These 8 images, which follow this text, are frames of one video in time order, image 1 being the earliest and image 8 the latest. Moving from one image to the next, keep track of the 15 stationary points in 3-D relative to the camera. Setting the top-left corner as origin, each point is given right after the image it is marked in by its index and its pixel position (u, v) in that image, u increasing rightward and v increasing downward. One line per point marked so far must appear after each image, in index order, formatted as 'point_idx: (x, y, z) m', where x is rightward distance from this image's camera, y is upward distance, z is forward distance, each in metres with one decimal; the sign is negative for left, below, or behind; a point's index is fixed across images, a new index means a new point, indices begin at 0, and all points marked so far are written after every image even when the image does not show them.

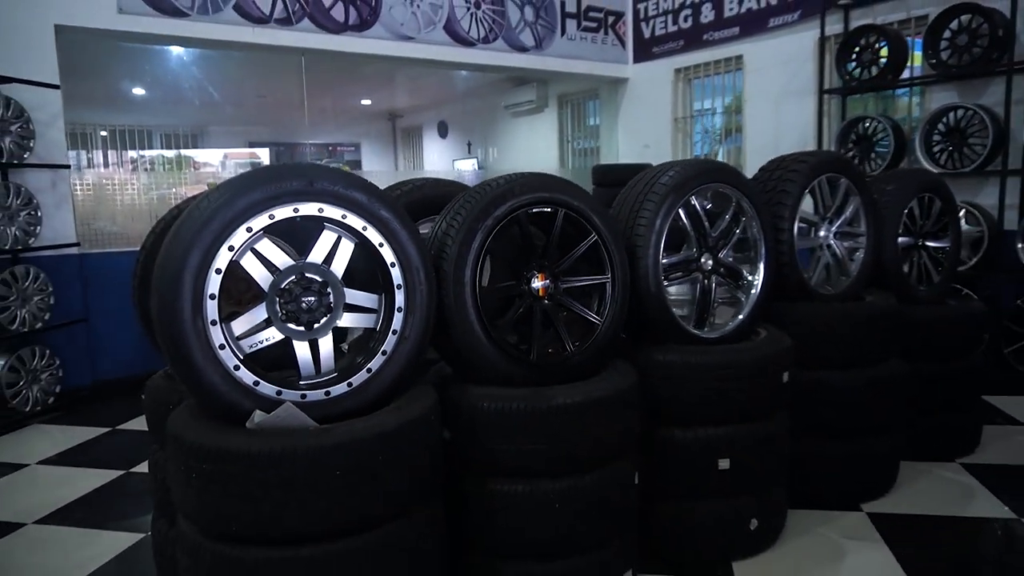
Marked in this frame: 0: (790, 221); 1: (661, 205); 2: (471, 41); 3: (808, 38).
0: (+1.0, +0.2, +2.7) m
1: (+0.5, +0.3, +2.3) m
2: (-0.3, +2.0, +5.9) m
3: (+2.1, +1.9, +5.4) m
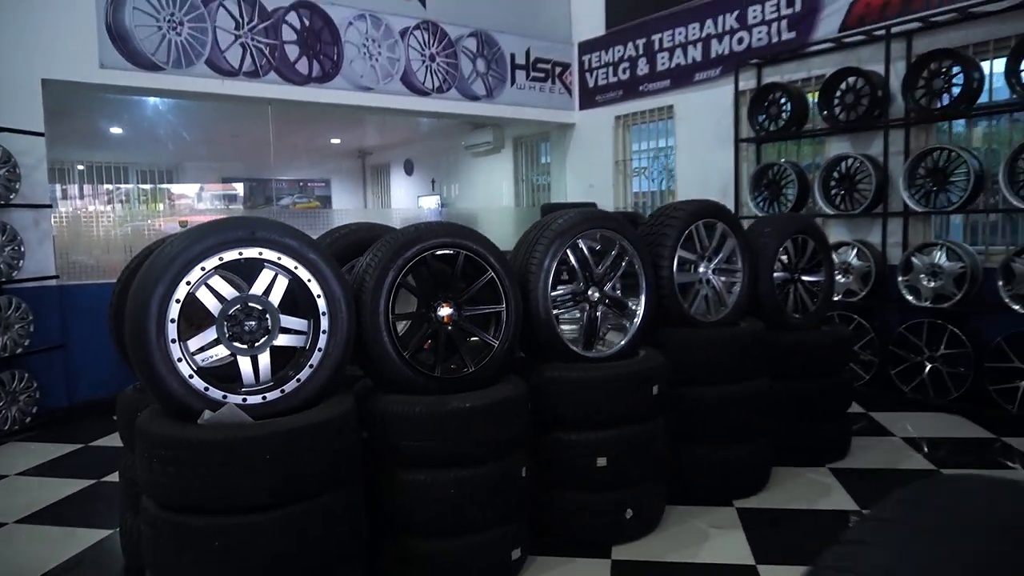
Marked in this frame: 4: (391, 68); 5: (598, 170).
0: (+0.7, +0.1, +3.2) m
1: (+0.1, +0.2, +2.8) m
2: (-0.8, +1.7, +6.4) m
3: (+1.7, +1.6, +6.0) m
4: (-1.0, +1.9, +6.2) m
5: (+0.9, +1.2, +7.3) m
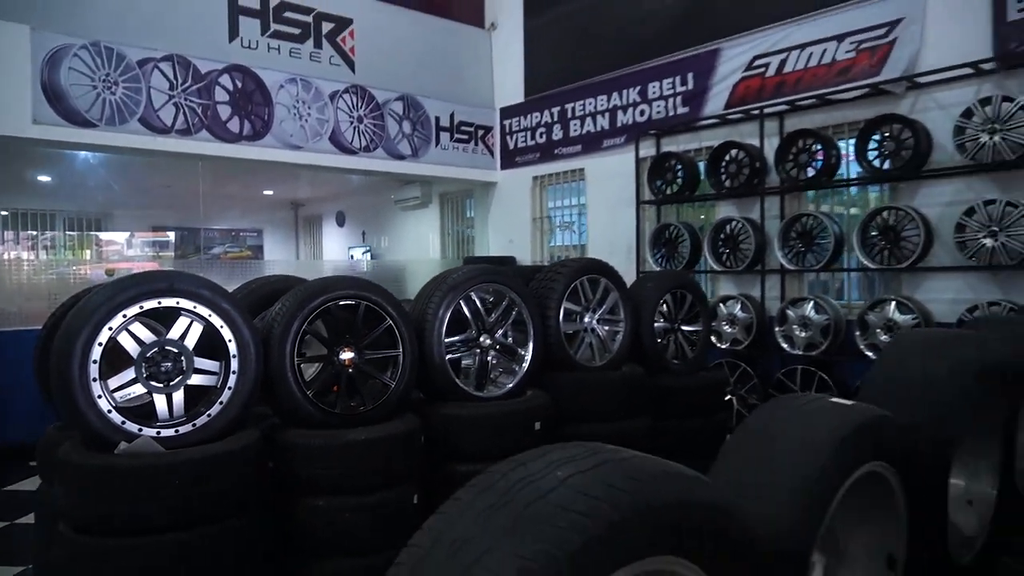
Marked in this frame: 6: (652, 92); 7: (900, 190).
0: (+0.2, -0.1, +3.6) m
1: (-0.3, 0.0, +3.2) m
2: (-1.5, +1.3, +6.8) m
3: (+1.0, +1.2, +6.6) m
4: (-1.7, +1.4, +6.6) m
5: (+0.1, +0.7, +7.8) m
6: (+1.2, +1.7, +6.3) m
7: (+2.6, +0.7, +4.8) m
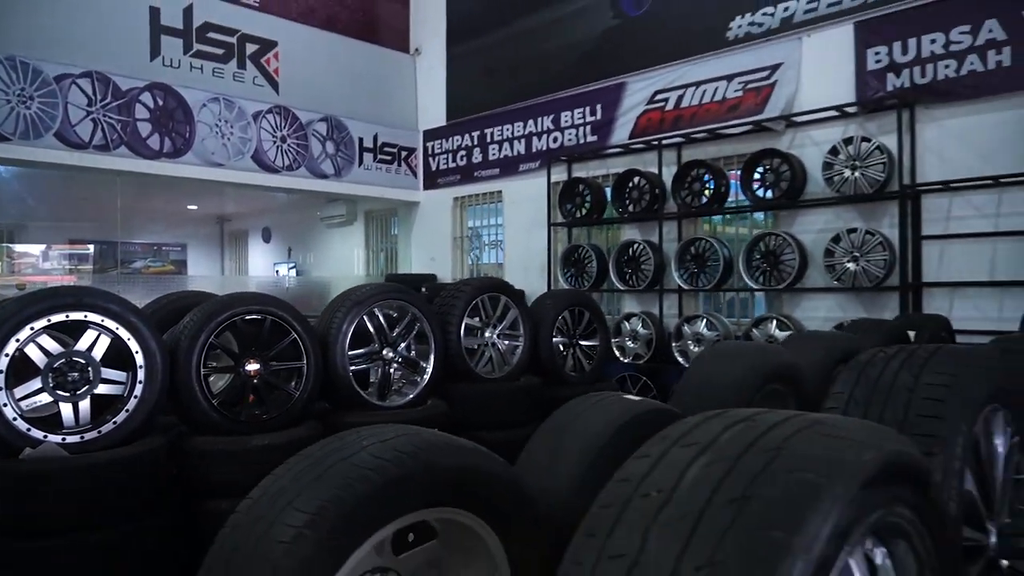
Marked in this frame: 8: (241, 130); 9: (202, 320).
0: (-0.3, -0.2, +3.9) m
1: (-0.8, -0.1, +3.4) m
2: (-2.3, +1.1, +6.9) m
3: (+0.3, +1.0, +7.0) m
4: (-2.5, +1.3, +6.7) m
5: (-0.8, +0.5, +8.0) m
6: (+0.5, +1.5, +6.7) m
7: (+2.0, +0.5, +5.3) m
8: (-2.5, +1.5, +6.7) m
9: (-1.3, -0.1, +3.0) m
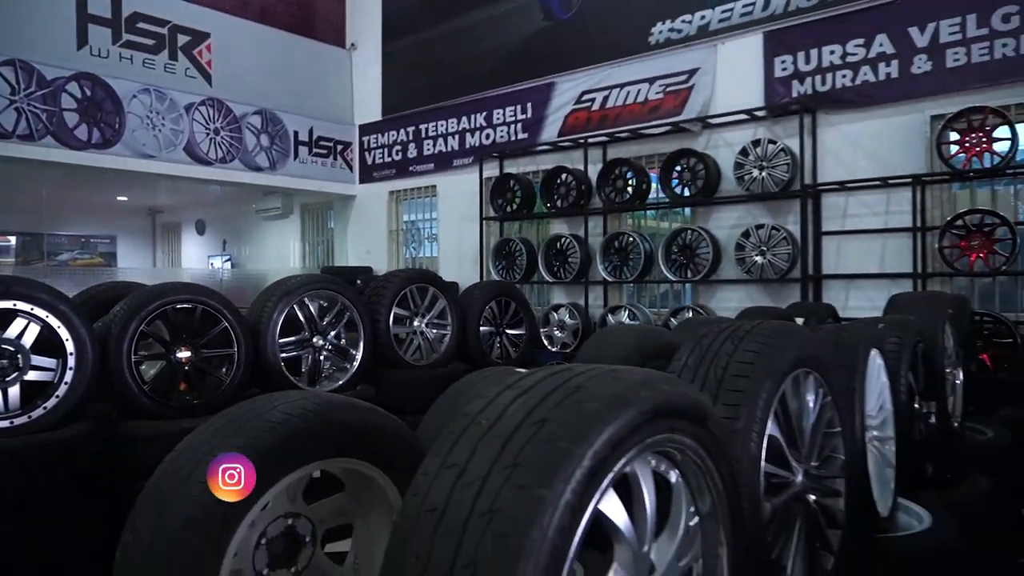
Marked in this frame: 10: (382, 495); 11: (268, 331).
0: (-0.7, -0.1, +4.0) m
1: (-1.1, -0.1, +3.6) m
2: (-2.9, +1.2, +6.9) m
3: (-0.4, +1.1, +7.2) m
4: (-3.1, +1.4, +6.7) m
5: (-1.5, +0.6, +8.2) m
6: (-0.1, +1.6, +6.9) m
7: (+1.4, +0.6, +5.6) m
8: (-3.1, +1.5, +6.7) m
9: (-1.6, -0.1, +3.1) m
10: (-0.3, -0.4, +1.4) m
11: (-1.2, -0.2, +3.5) m
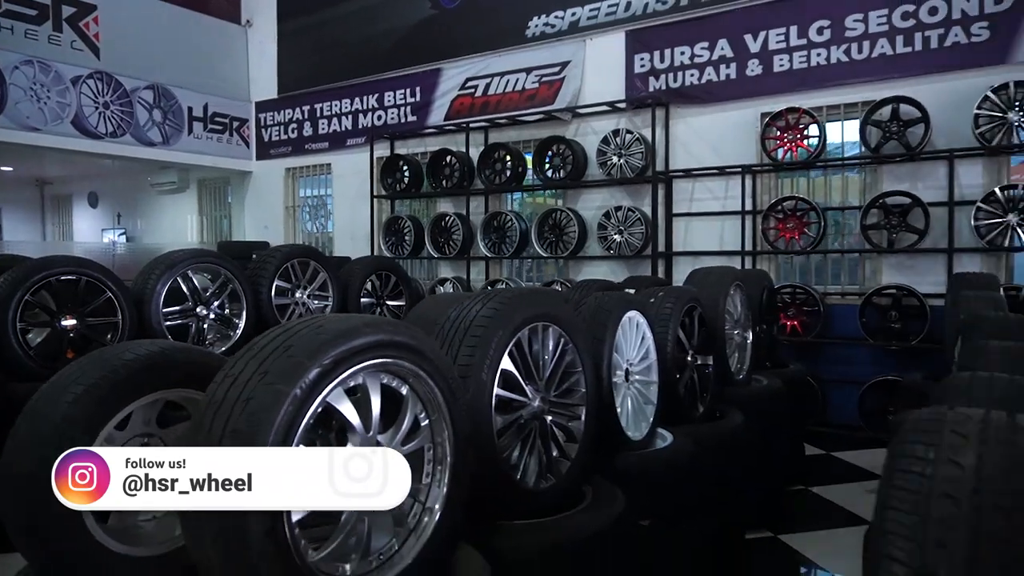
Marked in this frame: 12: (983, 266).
0: (-1.5, 0.0, +4.4) m
1: (-1.9, +0.1, +3.9) m
2: (-4.0, +1.5, +7.0) m
3: (-1.5, +1.3, +7.5) m
4: (-4.1, +1.6, +6.7) m
5: (-2.8, +0.9, +8.4) m
6: (-1.2, +1.9, +7.3) m
7: (+0.5, +0.8, +6.2) m
8: (-4.2, +1.8, +6.7) m
9: (-2.3, 0.0, +3.3) m
10: (-0.7, -0.3, +1.8) m
11: (-1.9, -0.1, +3.8) m
12: (+3.0, +0.1, +4.6) m
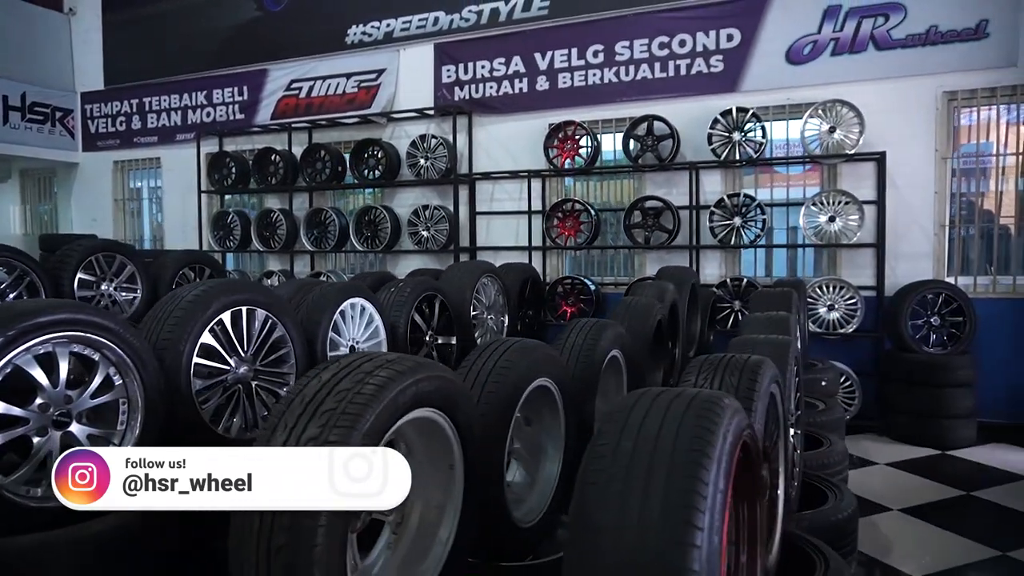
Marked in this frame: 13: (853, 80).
0: (-2.8, +0.1, +4.6) m
1: (-3.1, +0.1, +4.0) m
2: (-5.7, +1.5, +6.7) m
3: (-3.3, +1.4, +7.6) m
4: (-5.8, +1.7, +6.4) m
5: (-4.7, +0.9, +8.3) m
6: (-3.0, +2.0, +7.4) m
7: (-1.2, +0.9, +6.6) m
8: (-5.8, +1.8, +6.4) m
9: (-3.4, +0.1, +3.4) m
10: (-1.7, -0.3, +2.2) m
11: (-3.1, 0.0, +3.9) m
12: (+1.6, +0.2, +5.5) m
13: (+2.4, +1.4, +5.0) m
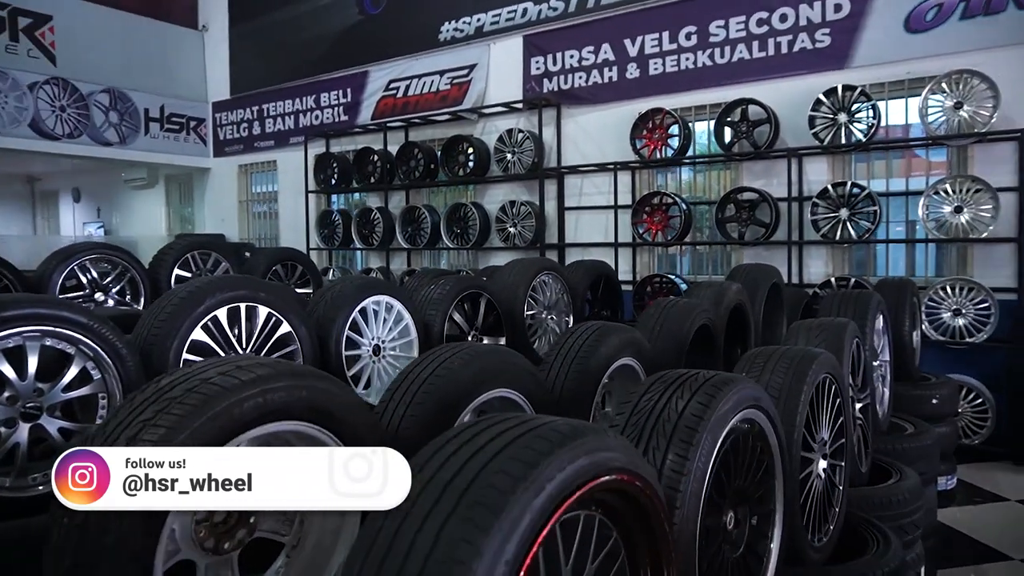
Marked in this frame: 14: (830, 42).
0: (-2.4, +0.1, +4.9) m
1: (-2.8, +0.1, +4.4) m
2: (-4.7, +1.6, +7.5) m
3: (-2.3, +1.5, +8.0) m
4: (-4.9, +1.7, +7.2) m
5: (-3.5, +1.0, +8.9) m
6: (-2.0, +2.0, +7.7) m
7: (-0.3, +0.9, +6.6) m
8: (-4.9, +1.9, +7.2) m
9: (-3.2, +0.1, +3.8) m
10: (-1.7, -0.3, +2.3) m
11: (-2.8, 0.0, +4.3) m
12: (+2.2, +0.2, +5.0) m
13: (+2.8, +1.4, +4.3) m
14: (+2.1, +1.6, +4.8) m
